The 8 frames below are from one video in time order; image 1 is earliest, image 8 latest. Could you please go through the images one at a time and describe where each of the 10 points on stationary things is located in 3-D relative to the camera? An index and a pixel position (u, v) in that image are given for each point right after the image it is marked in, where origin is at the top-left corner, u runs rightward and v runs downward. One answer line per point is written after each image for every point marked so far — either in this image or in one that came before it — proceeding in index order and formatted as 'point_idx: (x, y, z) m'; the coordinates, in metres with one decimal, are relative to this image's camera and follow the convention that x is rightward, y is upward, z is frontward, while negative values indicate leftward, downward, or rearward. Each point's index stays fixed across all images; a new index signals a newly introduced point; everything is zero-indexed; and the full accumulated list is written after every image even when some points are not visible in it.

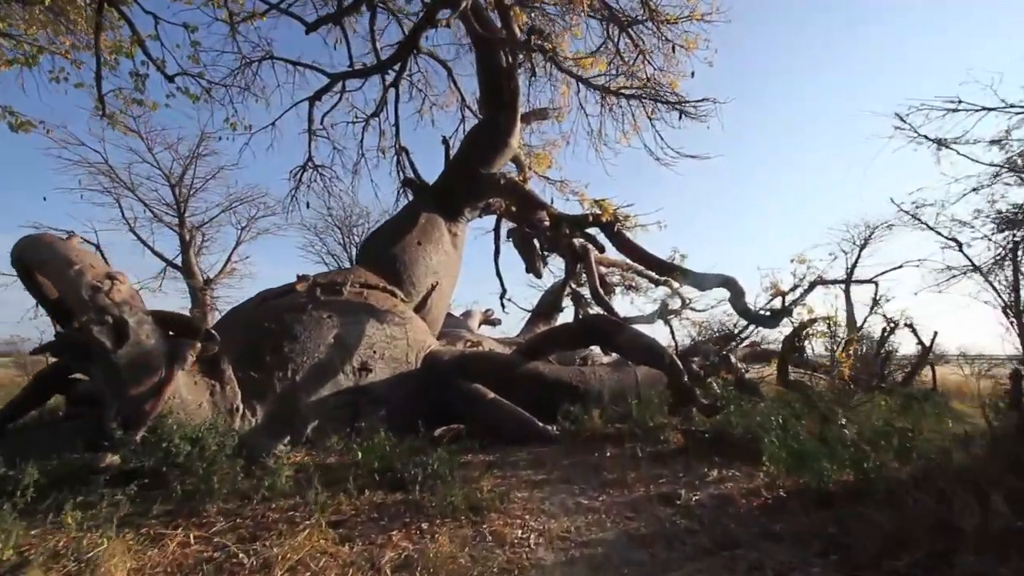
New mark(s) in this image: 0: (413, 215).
0: (-1.6, +1.2, +7.8) m
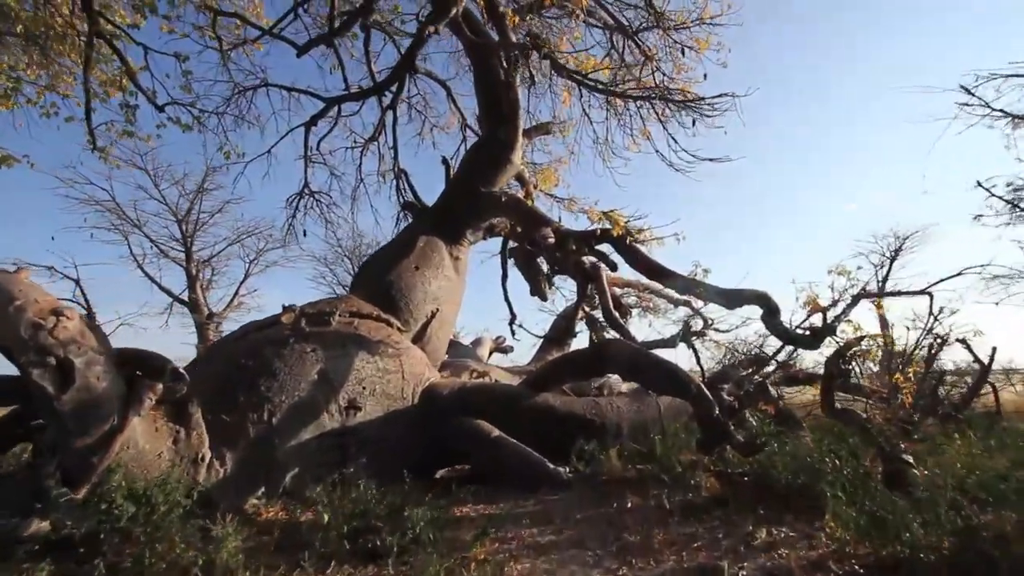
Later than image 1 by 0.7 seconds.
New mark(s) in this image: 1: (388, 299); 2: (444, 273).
0: (-1.5, +0.7, +7.3) m
1: (-1.7, -0.1, +6.6) m
2: (-1.0, +0.2, +7.2) m
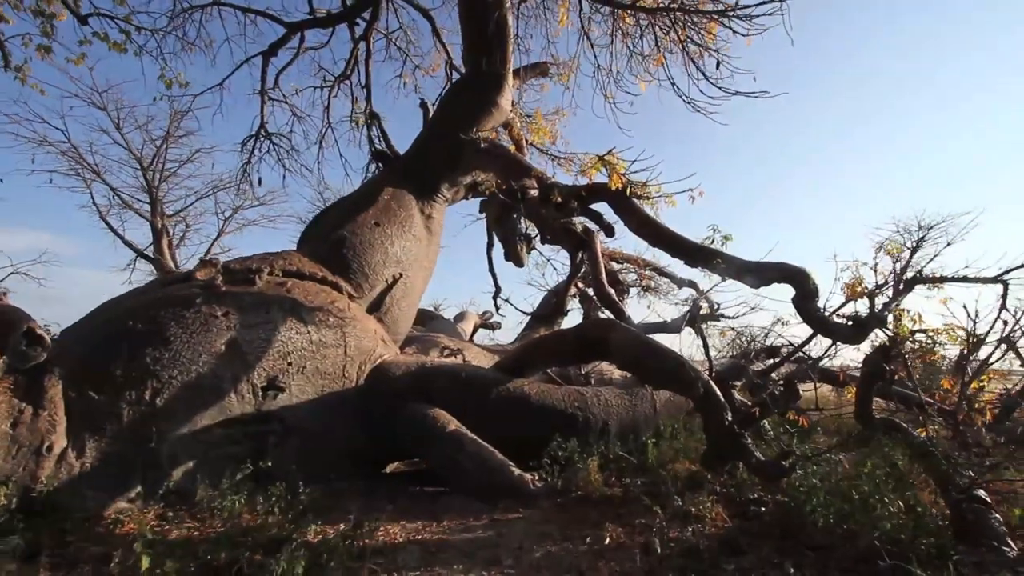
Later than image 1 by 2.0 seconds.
0: (-1.8, +1.3, +6.2) m
1: (-2.0, +0.3, +5.5) m
2: (-1.2, +0.7, +6.1) m
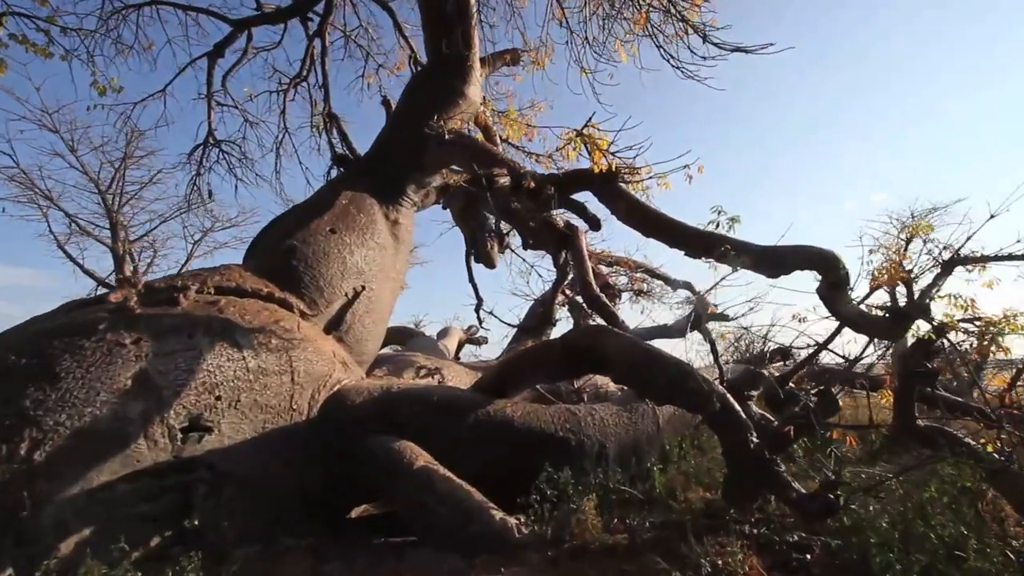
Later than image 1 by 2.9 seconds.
0: (-2.1, +1.1, +5.5) m
1: (-2.2, +0.2, +4.8) m
2: (-1.5, +0.5, +5.4) m
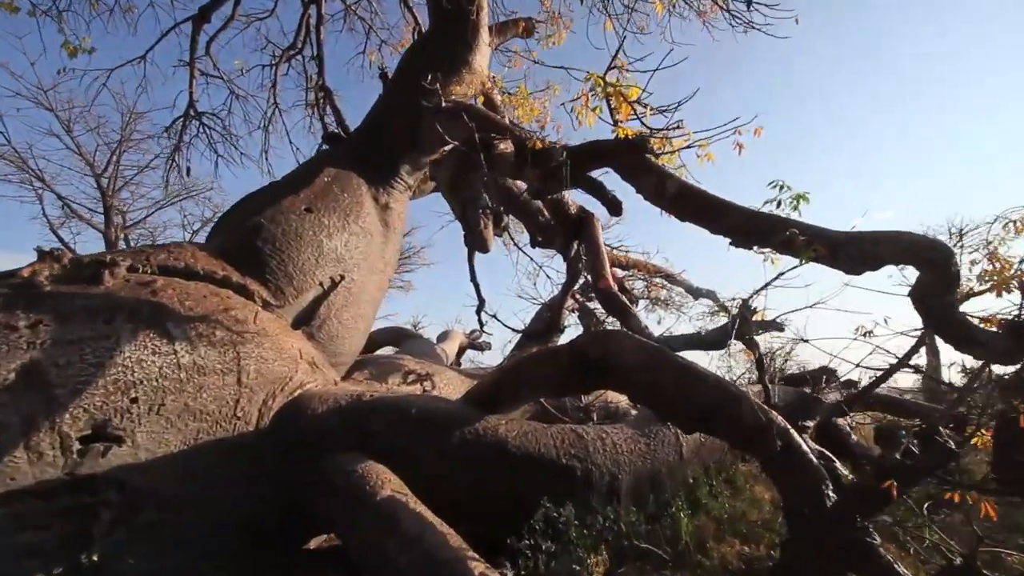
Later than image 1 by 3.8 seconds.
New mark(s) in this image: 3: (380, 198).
0: (-2.0, +1.2, +4.9) m
1: (-2.2, +0.3, +4.1) m
2: (-1.5, +0.6, +4.7) m
3: (-1.4, +0.9, +5.0) m
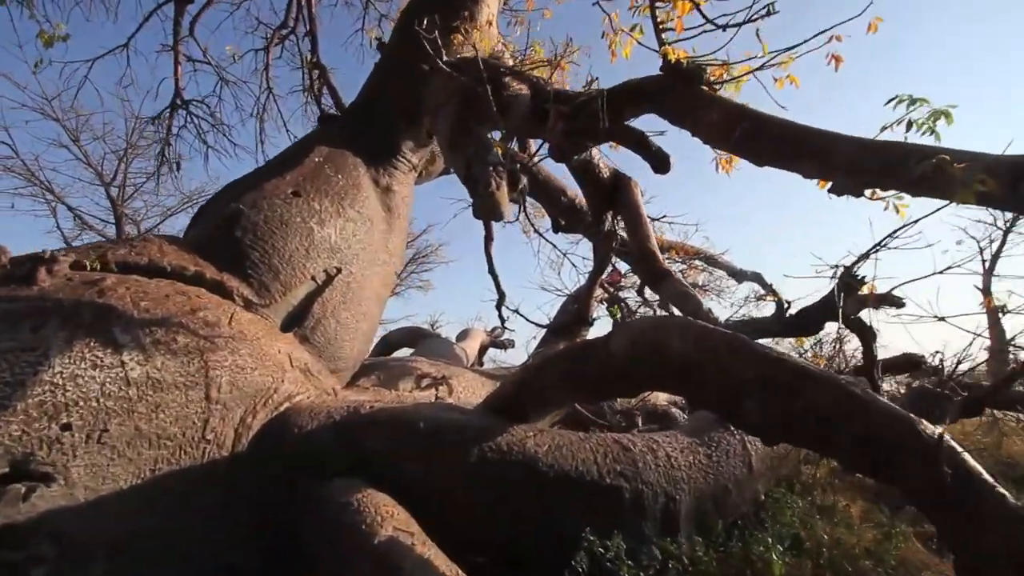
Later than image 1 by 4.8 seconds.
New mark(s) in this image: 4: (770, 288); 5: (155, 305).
0: (-1.9, +1.2, +4.3) m
1: (-2.1, +0.3, +3.5) m
2: (-1.3, +0.7, +4.1) m
3: (-1.2, +1.0, +4.4) m
4: (+3.7, 0.0, +6.8) m
5: (-2.1, -0.1, +2.8) m
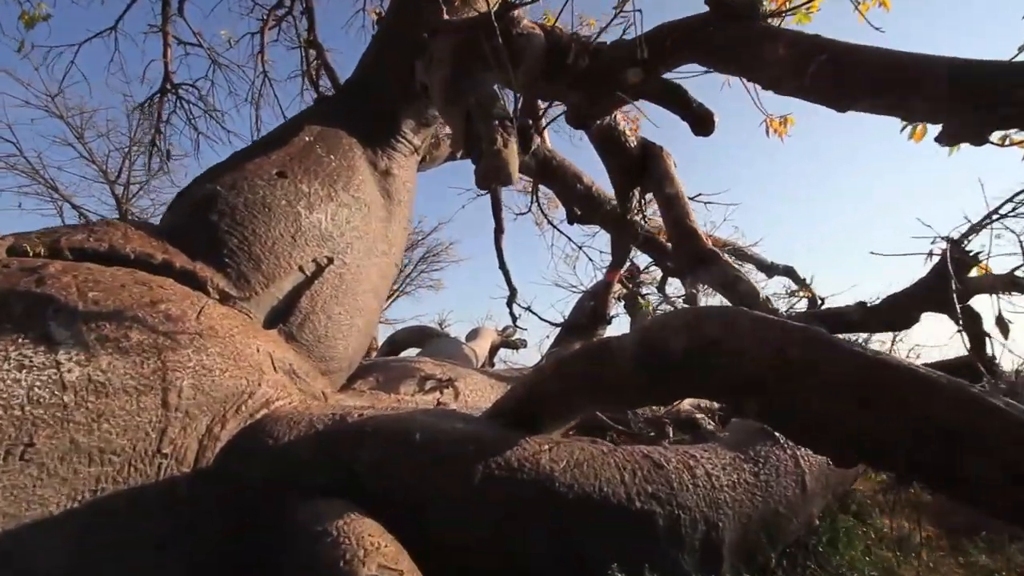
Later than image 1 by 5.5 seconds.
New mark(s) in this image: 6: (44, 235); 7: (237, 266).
0: (-1.8, +1.3, +3.9) m
1: (-2.0, +0.4, +3.1) m
2: (-1.2, +0.7, +3.7) m
3: (-1.1, +1.1, +4.0) m
4: (+3.8, +0.1, +6.3) m
5: (-2.0, 0.0, +2.4) m
6: (-2.6, +0.3, +2.7) m
7: (-1.8, +0.1, +3.1) m
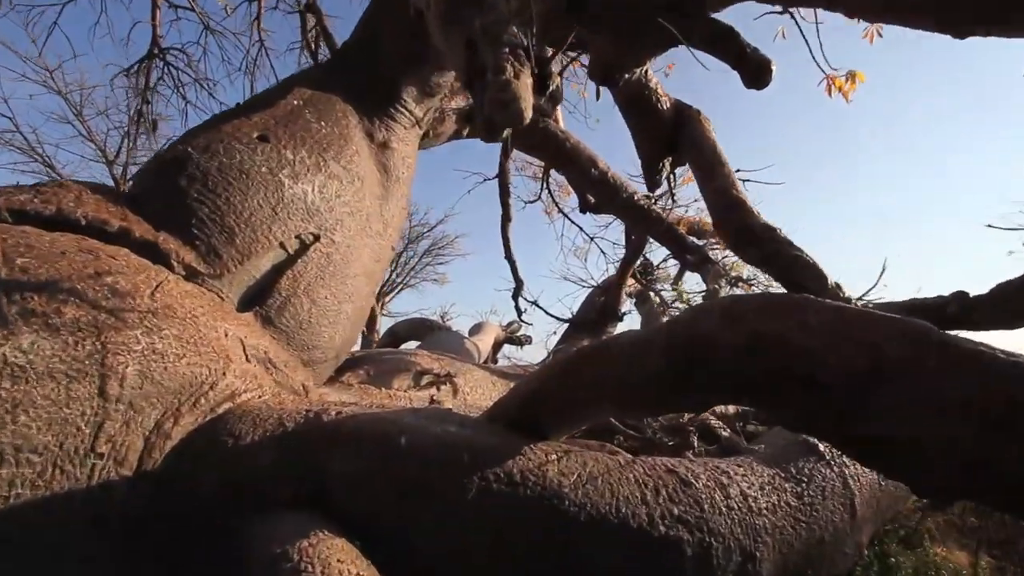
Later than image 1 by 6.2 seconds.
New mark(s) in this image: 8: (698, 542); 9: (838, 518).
0: (-1.7, +1.4, +3.5) m
1: (-1.9, +0.5, +2.8) m
2: (-1.2, +0.9, +3.3) m
3: (-1.0, +1.2, +3.6) m
4: (+3.9, +0.1, +5.9) m
5: (-2.0, +0.1, +2.0) m
6: (-2.6, +0.5, +2.3) m
7: (-1.7, +0.3, +2.8) m
8: (+0.8, -1.1, +2.1) m
9: (+1.6, -1.1, +2.3) m
